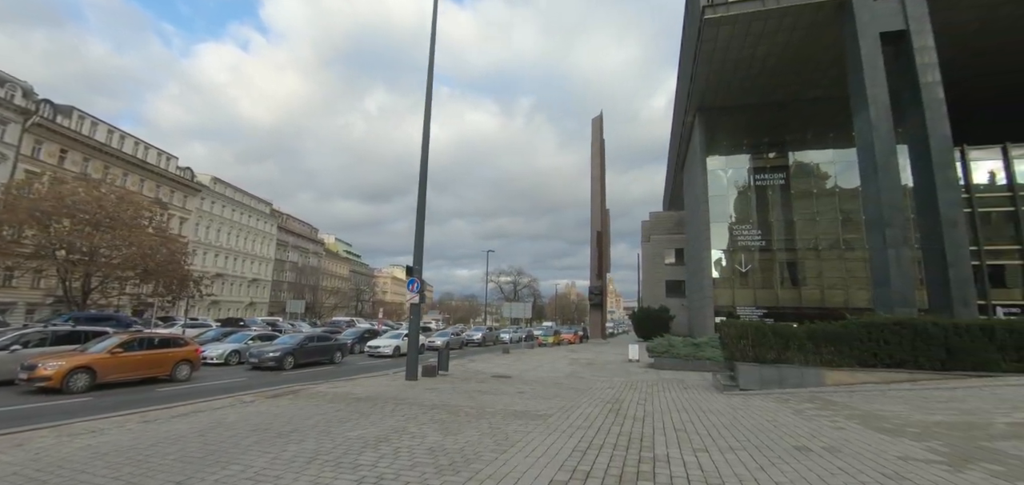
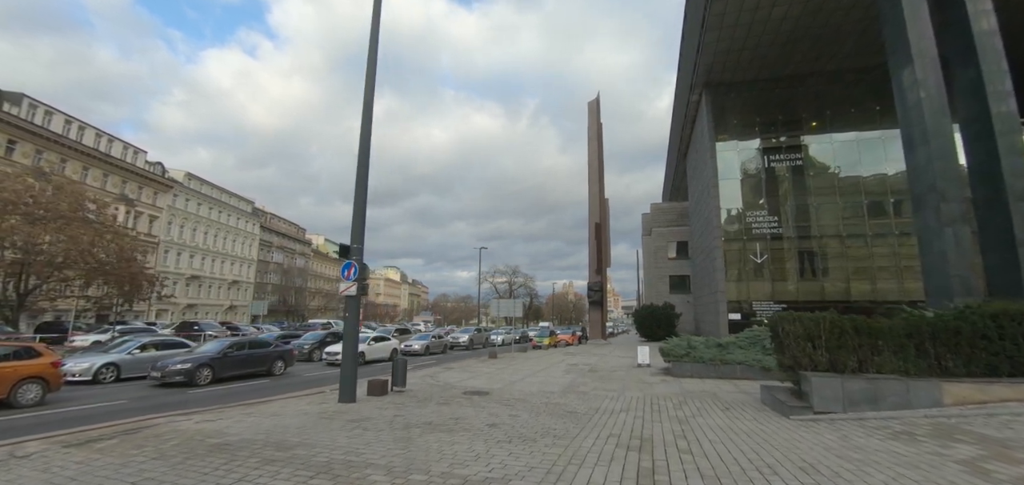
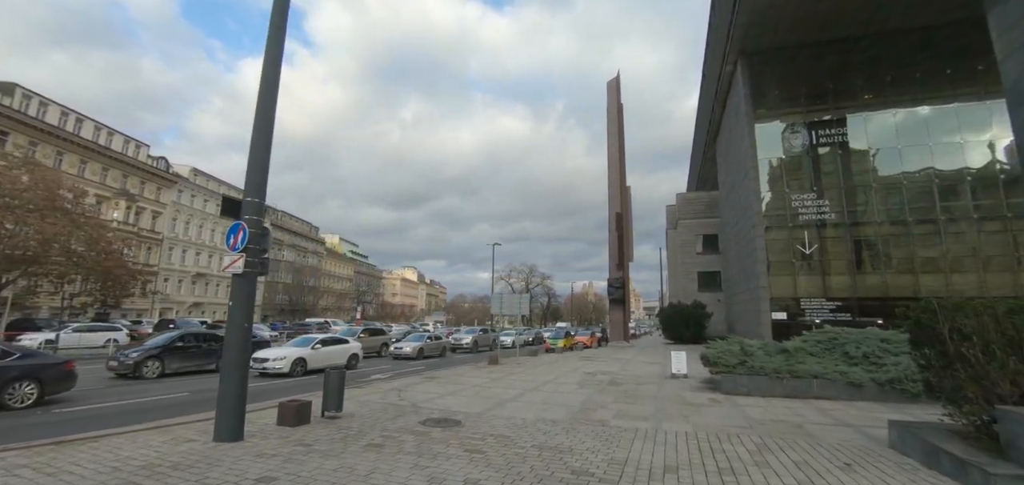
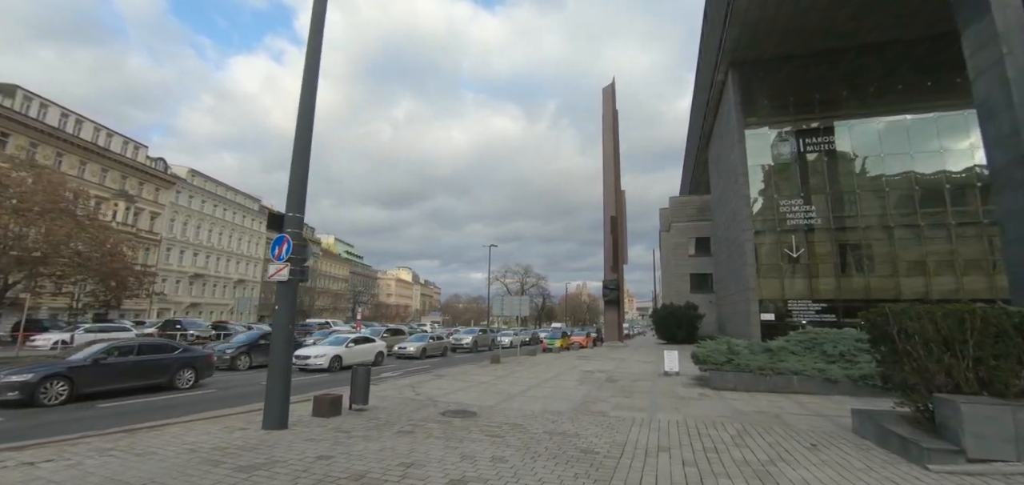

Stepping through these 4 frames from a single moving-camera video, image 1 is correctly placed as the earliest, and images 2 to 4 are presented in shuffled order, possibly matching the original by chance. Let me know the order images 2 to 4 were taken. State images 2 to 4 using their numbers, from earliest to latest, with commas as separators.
2, 4, 3
